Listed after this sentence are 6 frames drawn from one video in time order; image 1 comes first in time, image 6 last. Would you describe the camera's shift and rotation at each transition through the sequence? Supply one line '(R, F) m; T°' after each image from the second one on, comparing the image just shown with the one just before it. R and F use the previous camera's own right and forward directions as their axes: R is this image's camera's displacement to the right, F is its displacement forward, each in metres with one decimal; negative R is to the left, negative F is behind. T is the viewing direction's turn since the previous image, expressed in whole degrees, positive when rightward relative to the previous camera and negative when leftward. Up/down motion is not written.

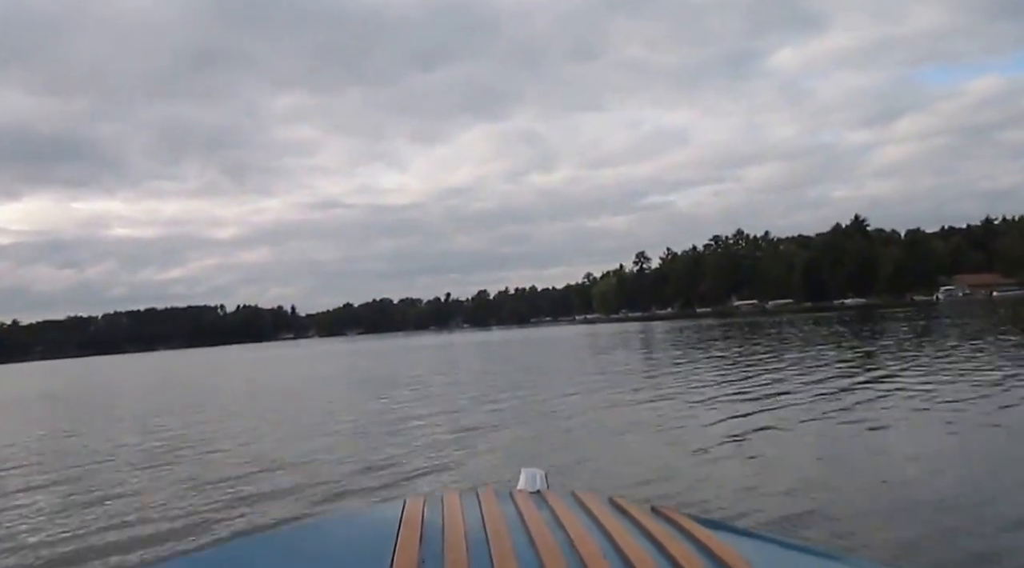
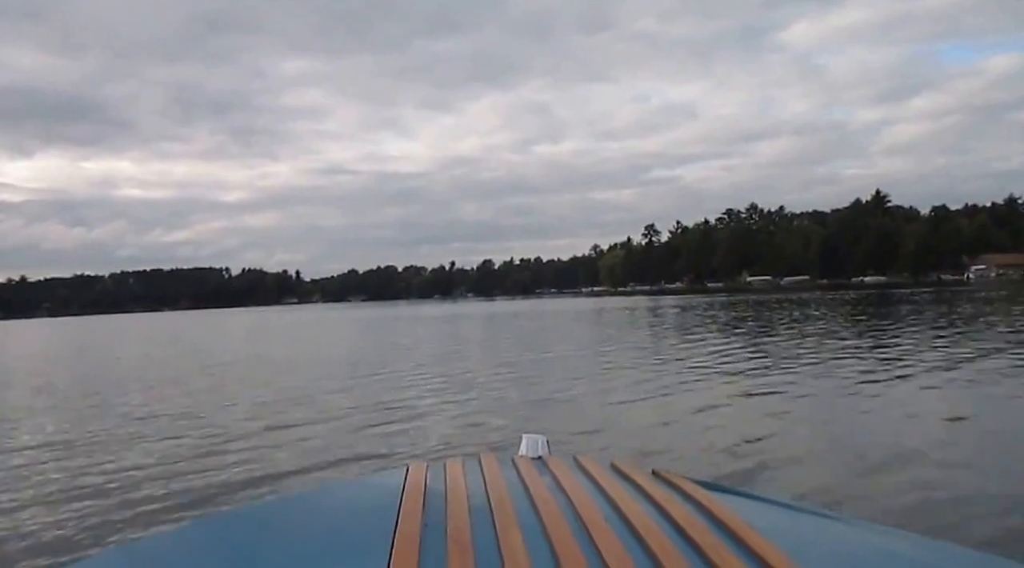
(-0.1, +0.7) m; 0°
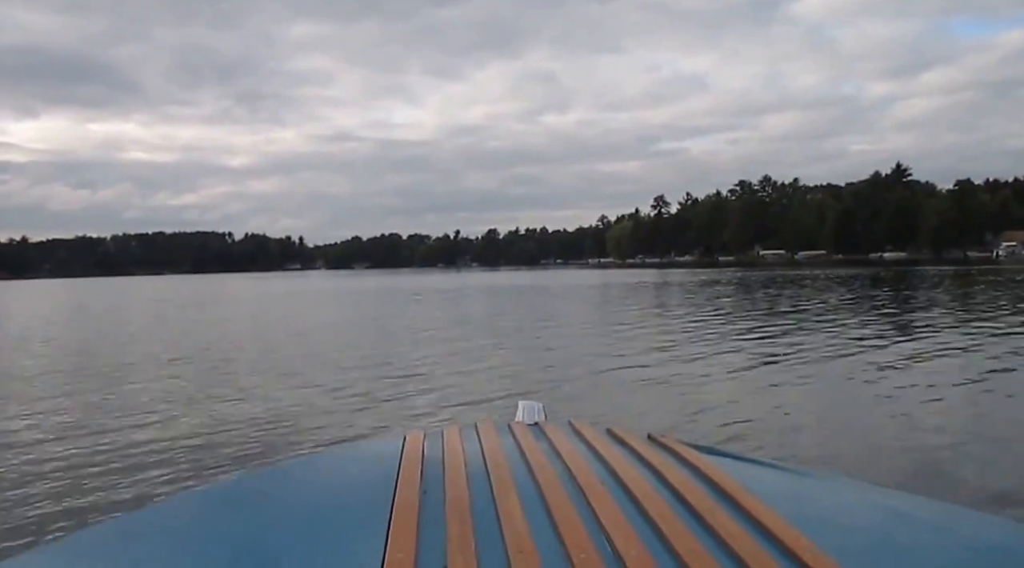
(-0.1, +0.6) m; 0°
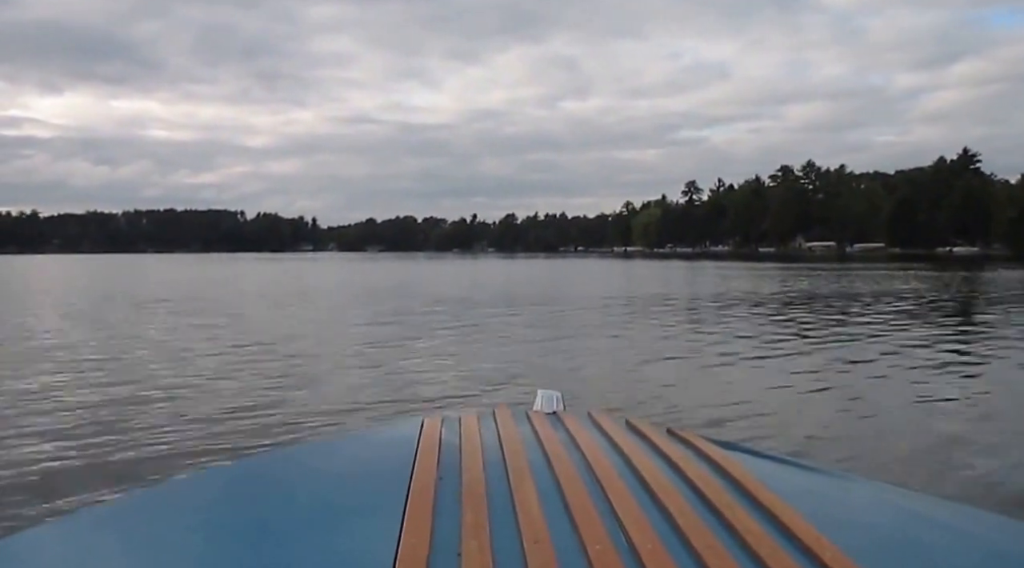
(-0.2, +1.8) m; -1°
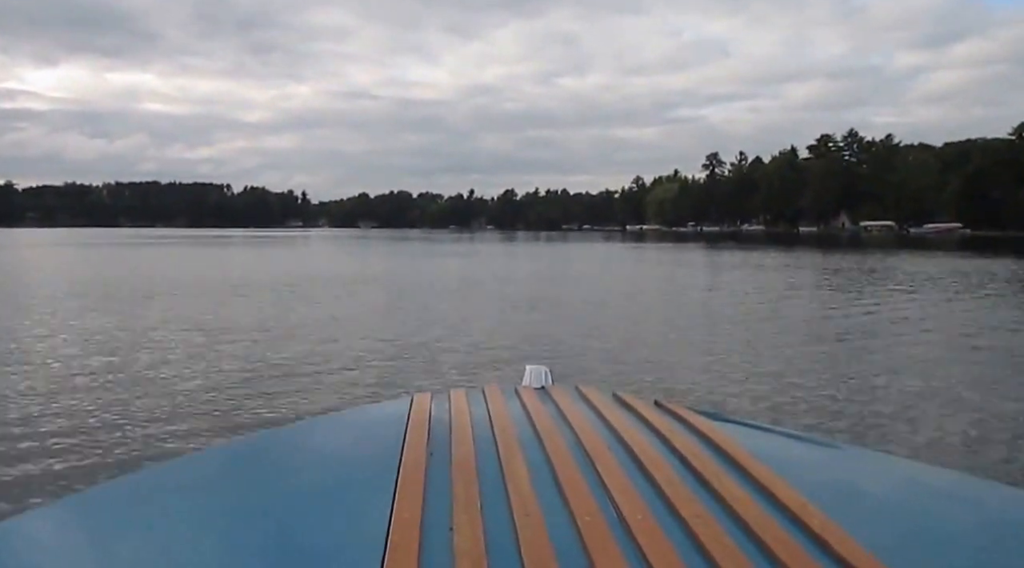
(-0.2, +2.8) m; 0°
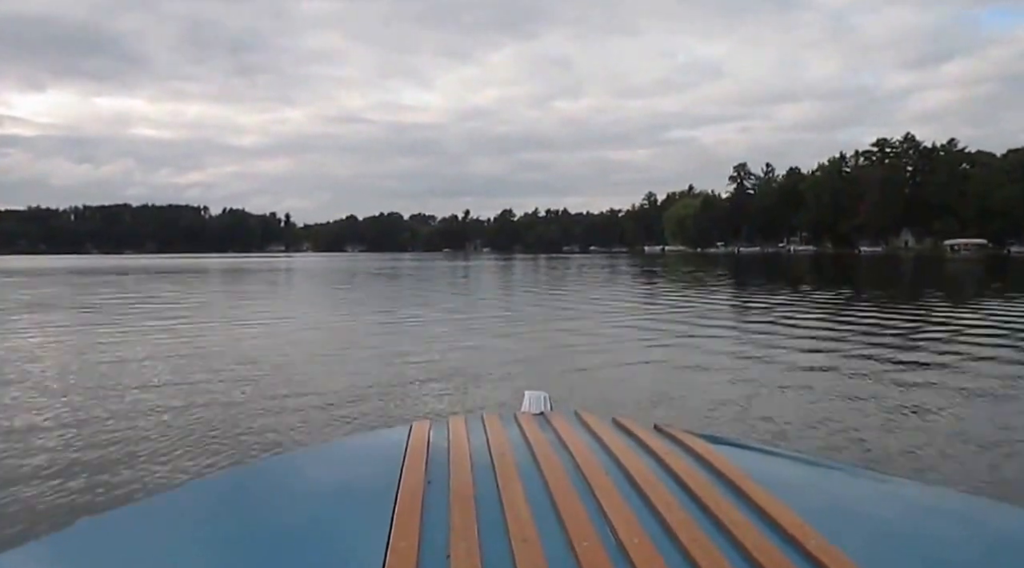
(-0.2, +3.4) m; 0°
